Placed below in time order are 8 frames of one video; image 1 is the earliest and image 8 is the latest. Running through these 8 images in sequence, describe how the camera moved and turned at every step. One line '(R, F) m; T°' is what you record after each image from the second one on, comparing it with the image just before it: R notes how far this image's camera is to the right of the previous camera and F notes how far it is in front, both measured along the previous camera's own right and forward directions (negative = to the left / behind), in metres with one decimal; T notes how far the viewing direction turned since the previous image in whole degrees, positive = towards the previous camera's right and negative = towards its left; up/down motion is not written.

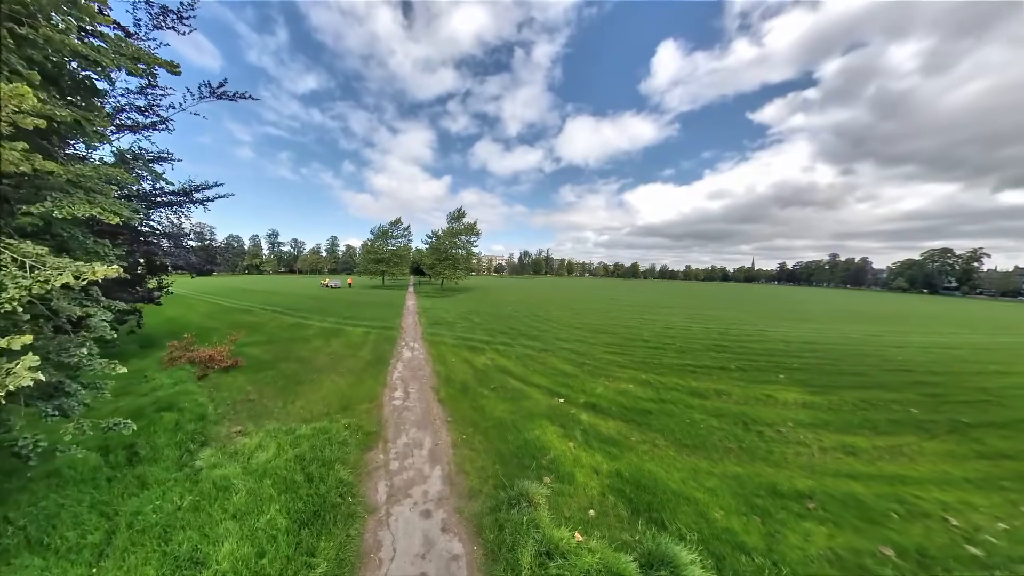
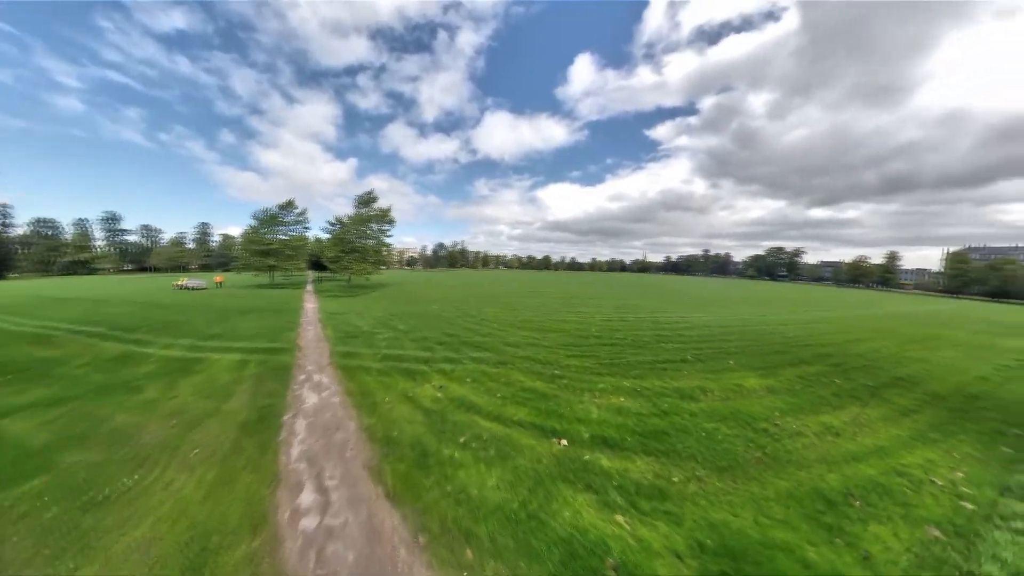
(-1.3, +2.8) m; +14°
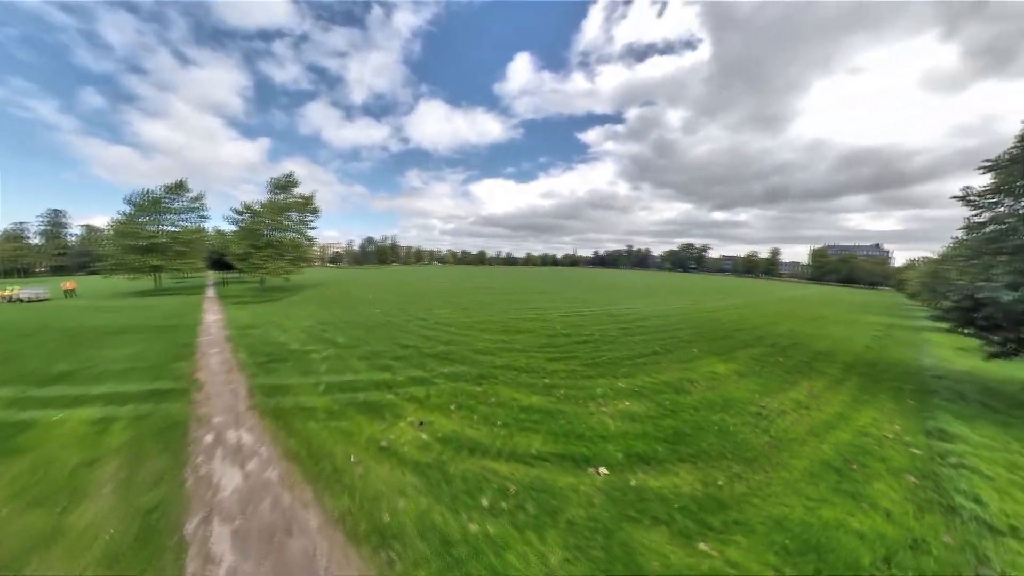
(-1.4, +1.9) m; +11°
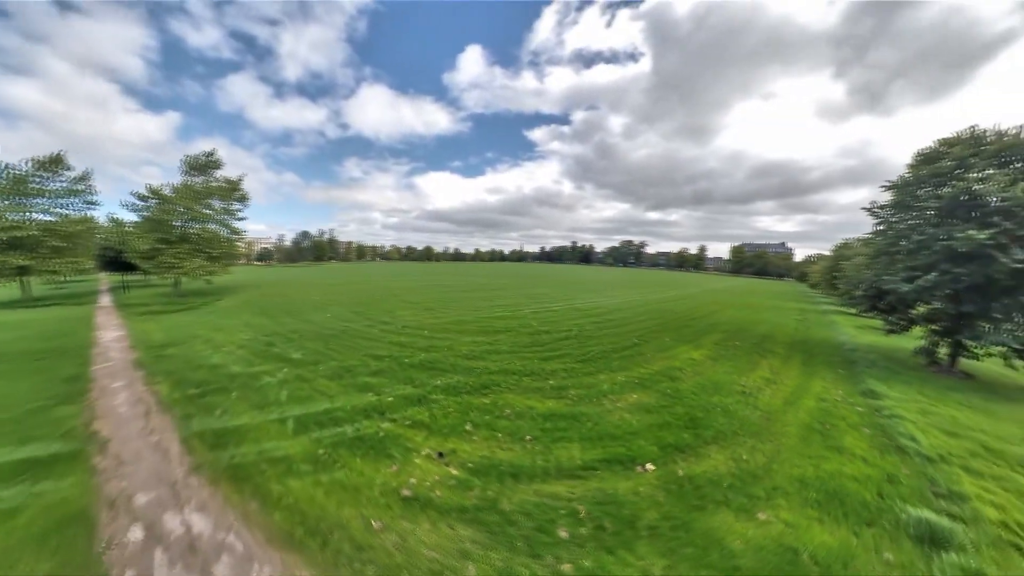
(-1.6, +1.4) m; +9°
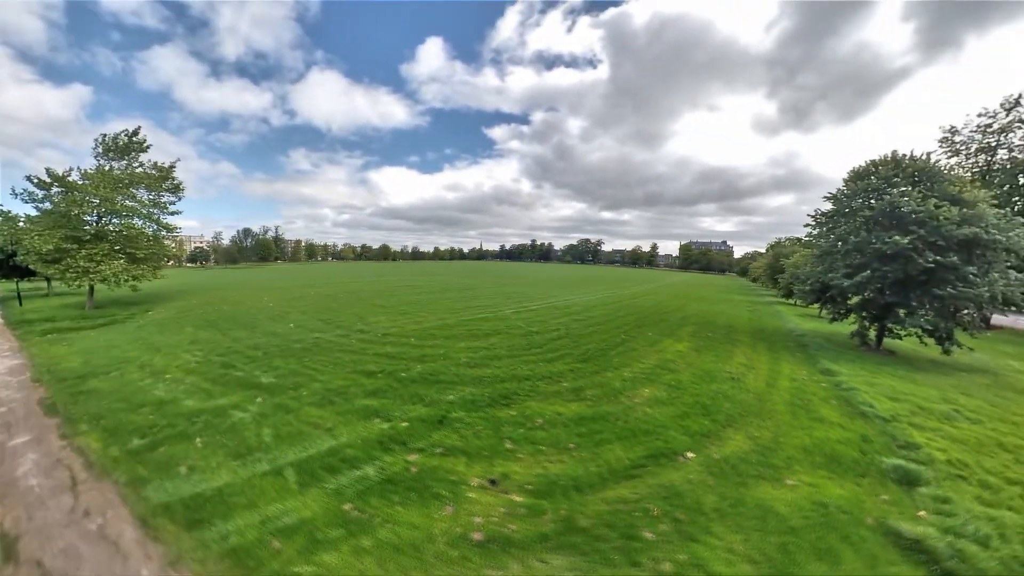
(-1.7, +1.3) m; +7°
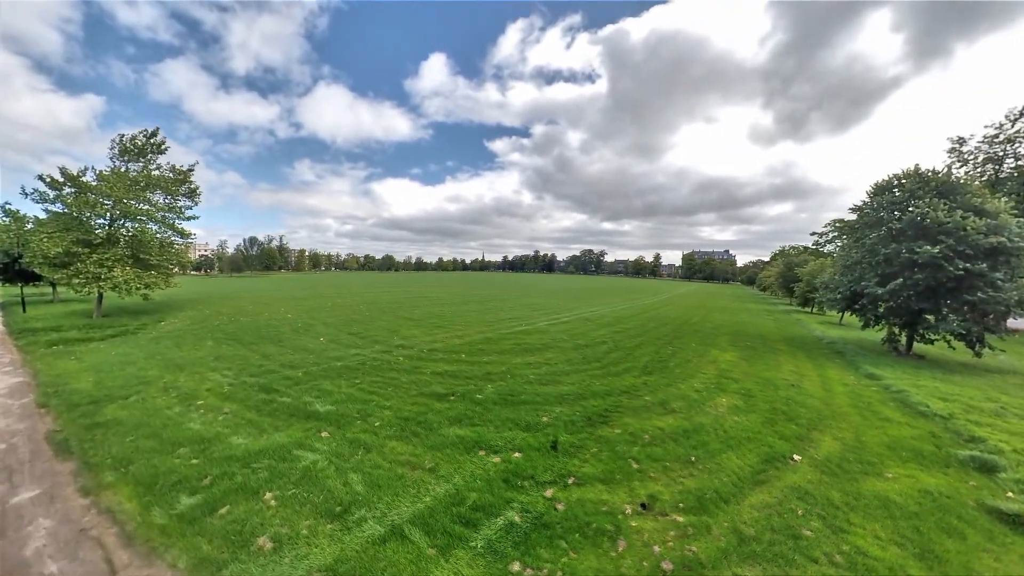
(-2.5, +1.6) m; 0°
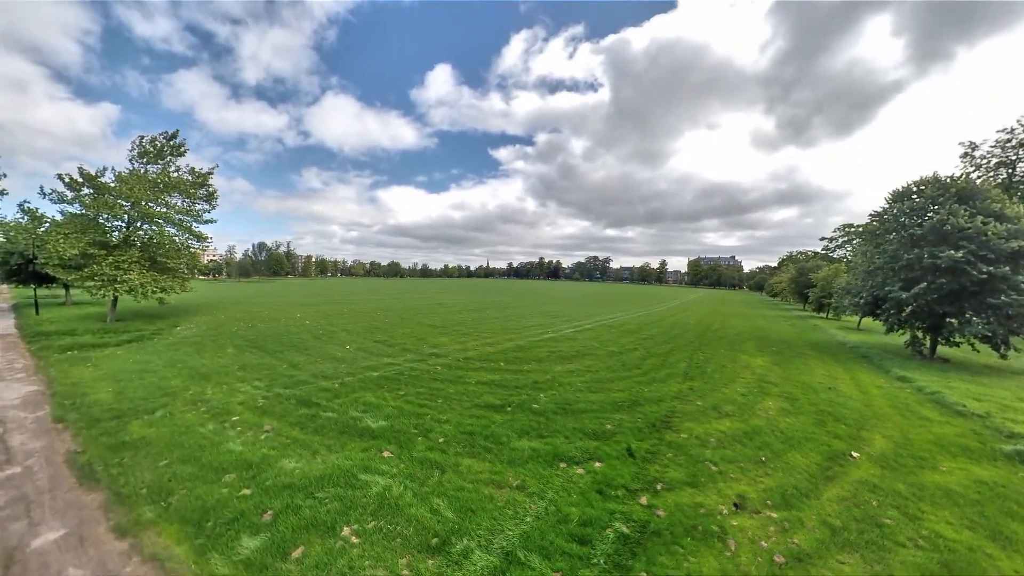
(-1.5, +0.9) m; 0°
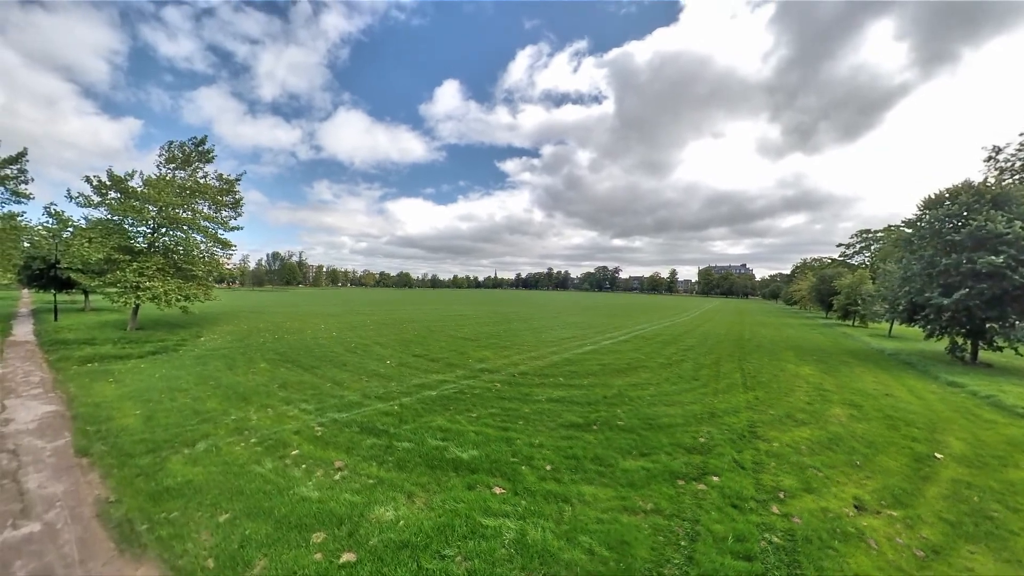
(-1.9, +1.2) m; -1°
